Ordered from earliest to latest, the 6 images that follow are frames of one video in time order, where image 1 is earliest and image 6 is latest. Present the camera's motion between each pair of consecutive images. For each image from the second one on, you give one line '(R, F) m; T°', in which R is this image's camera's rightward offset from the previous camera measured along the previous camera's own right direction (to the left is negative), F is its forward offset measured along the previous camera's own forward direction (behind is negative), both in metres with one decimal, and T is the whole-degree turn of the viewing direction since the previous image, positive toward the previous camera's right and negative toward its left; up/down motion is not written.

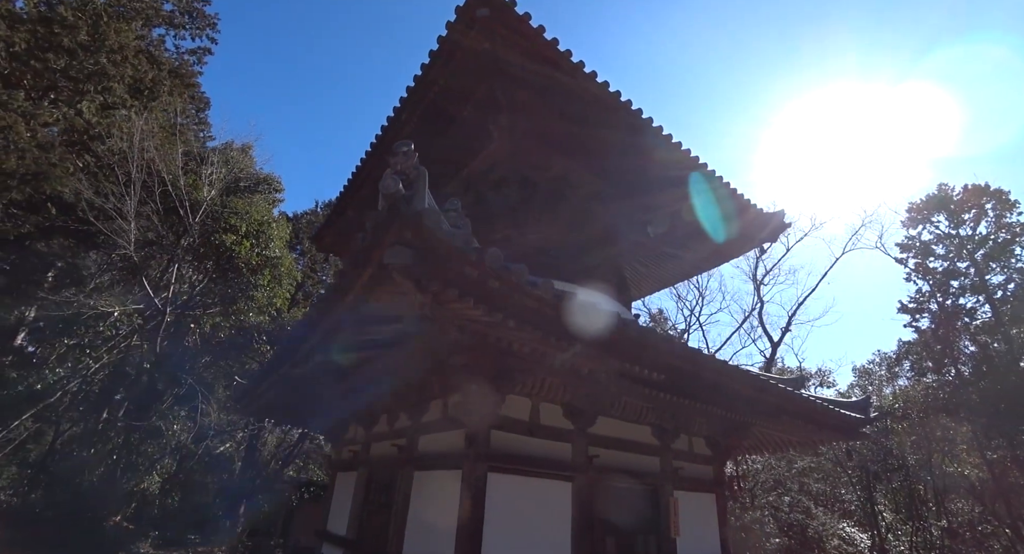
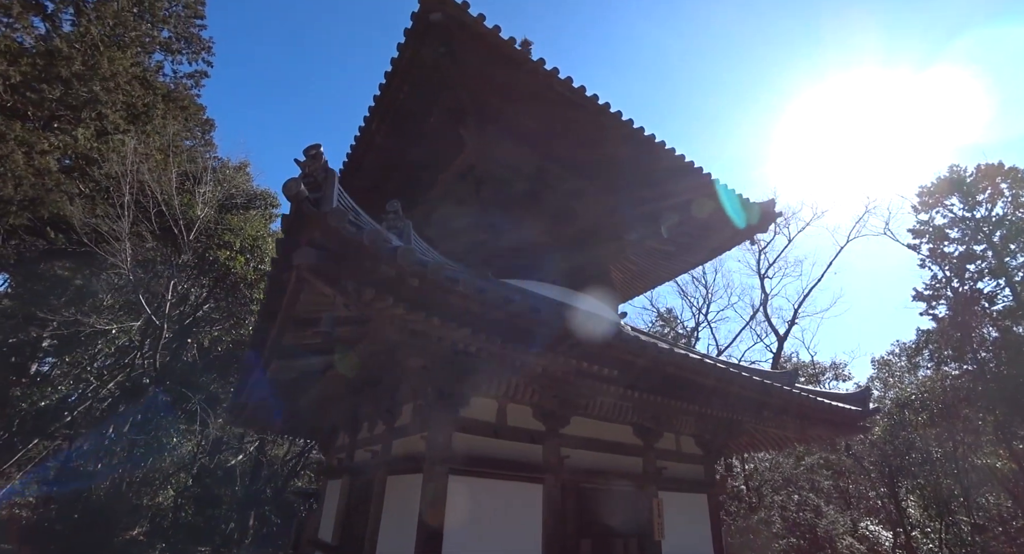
(+0.5, 0.0) m; -3°
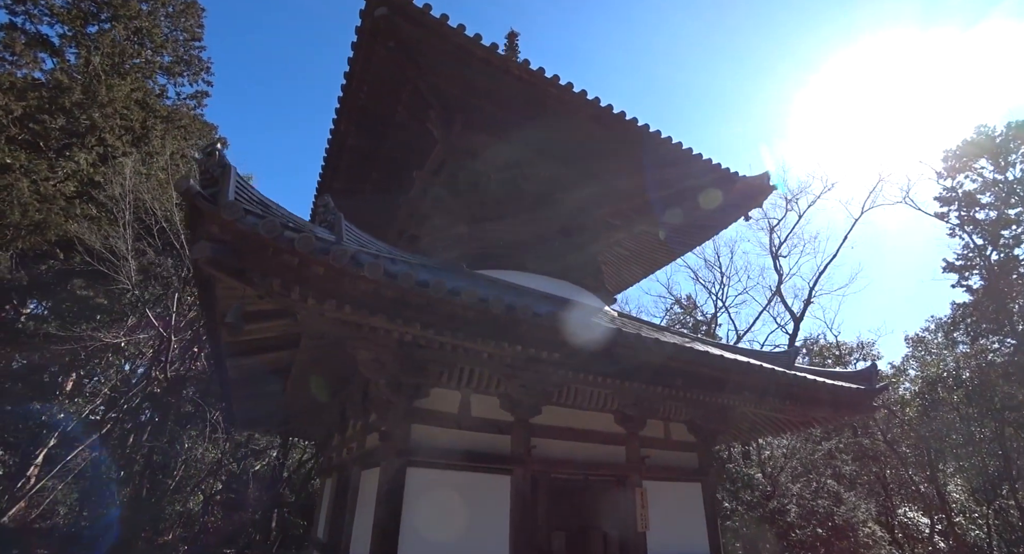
(+0.7, +0.1) m; -4°
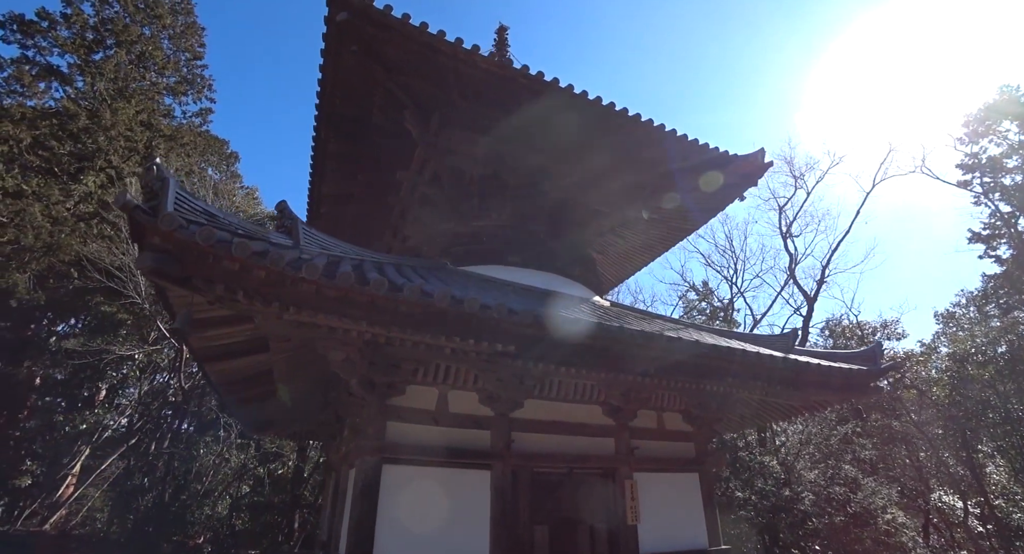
(+0.5, 0.0) m; -4°
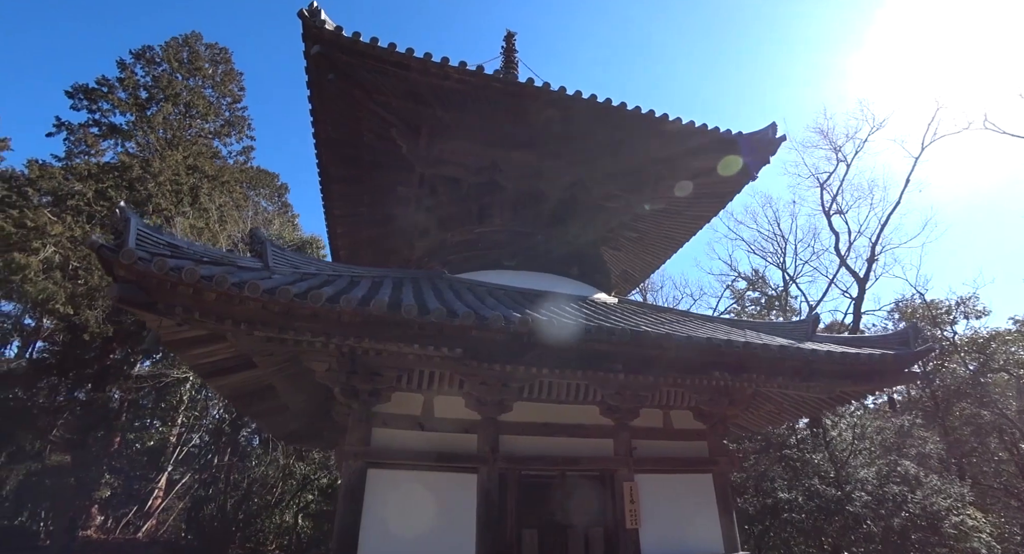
(+0.8, +0.1) m; -8°
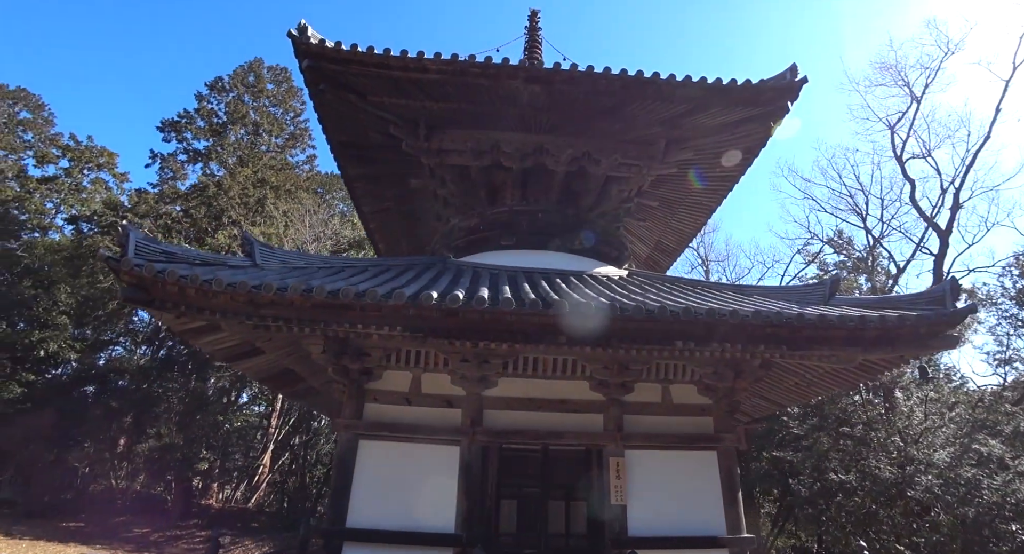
(+1.1, 0.0) m; -12°
